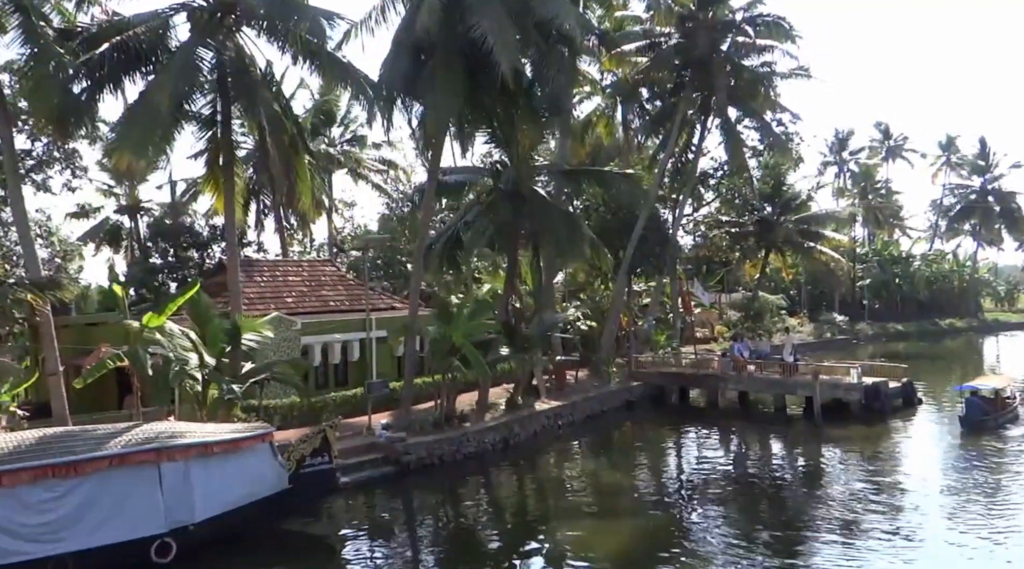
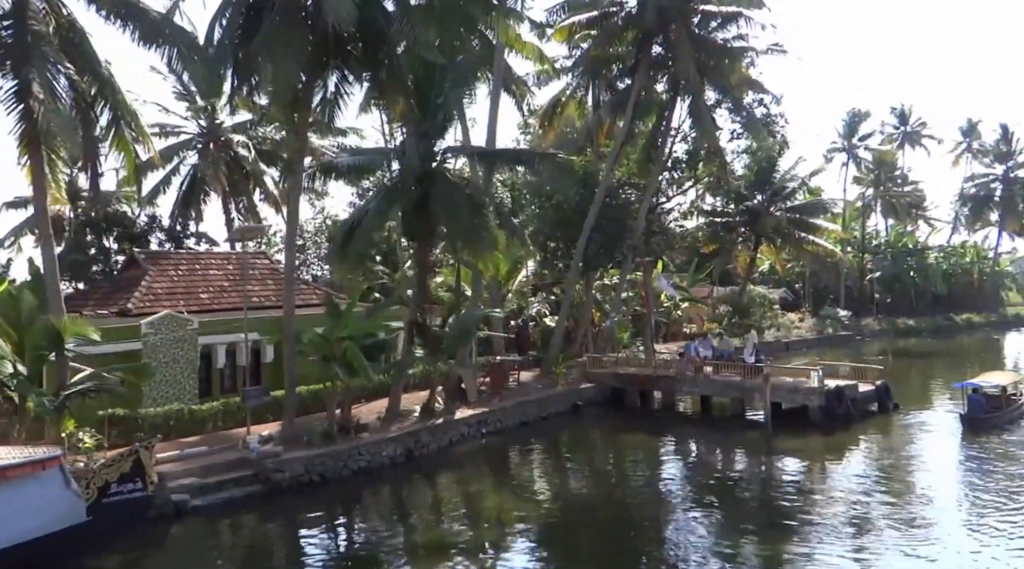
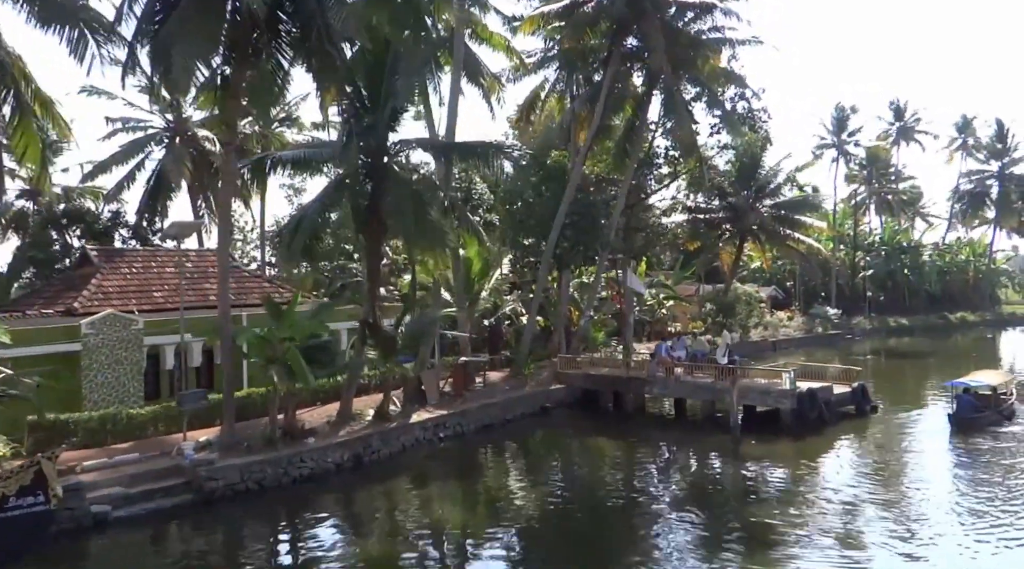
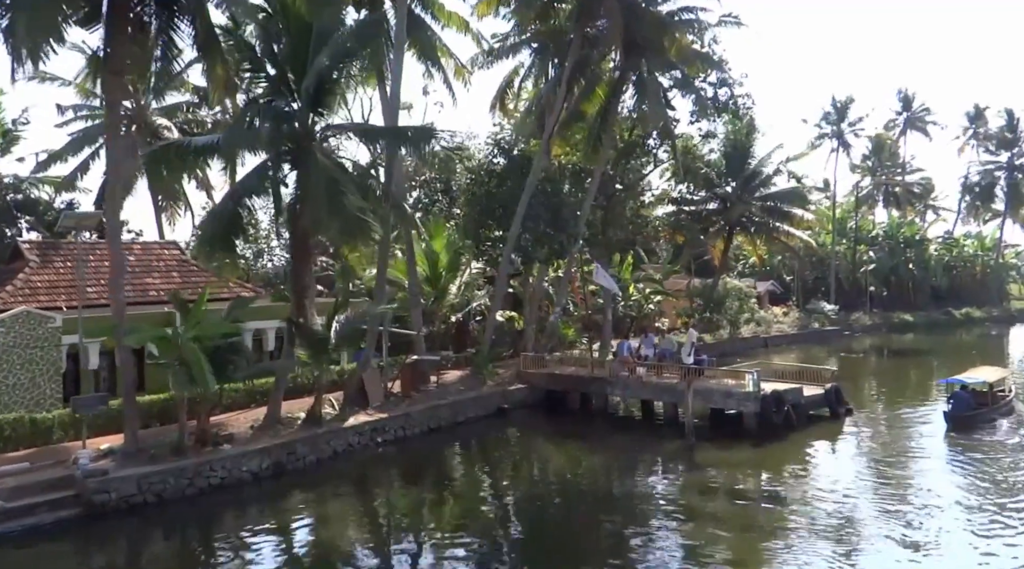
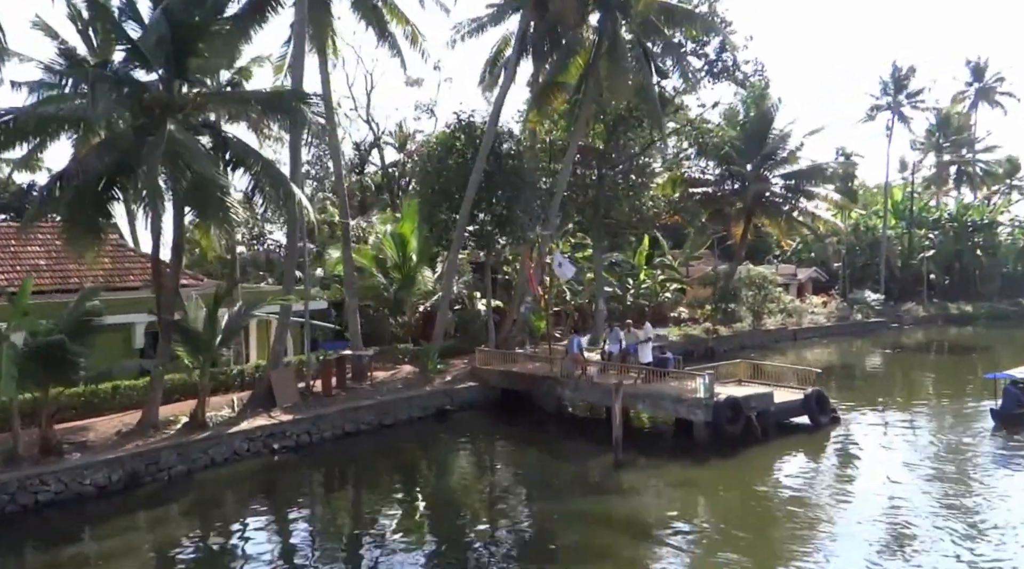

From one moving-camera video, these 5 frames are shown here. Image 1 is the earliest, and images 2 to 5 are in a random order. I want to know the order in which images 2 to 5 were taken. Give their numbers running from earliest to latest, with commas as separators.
2, 3, 4, 5
